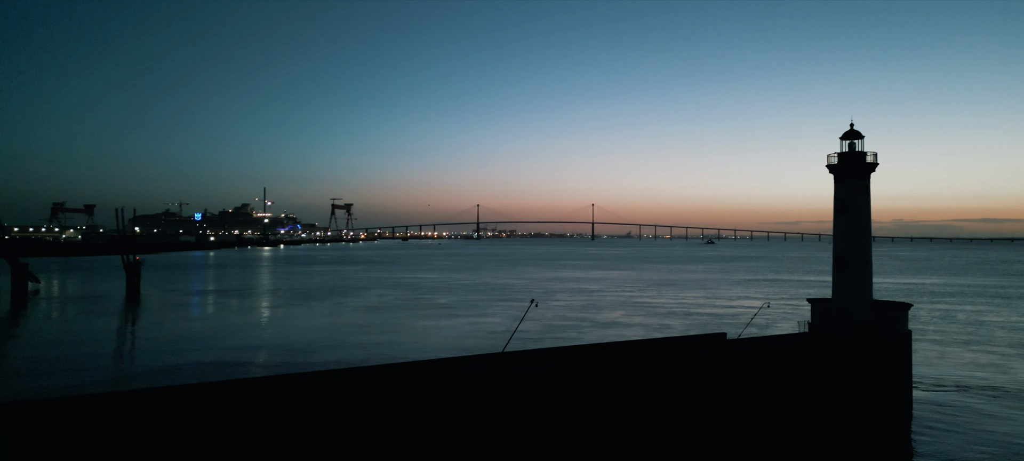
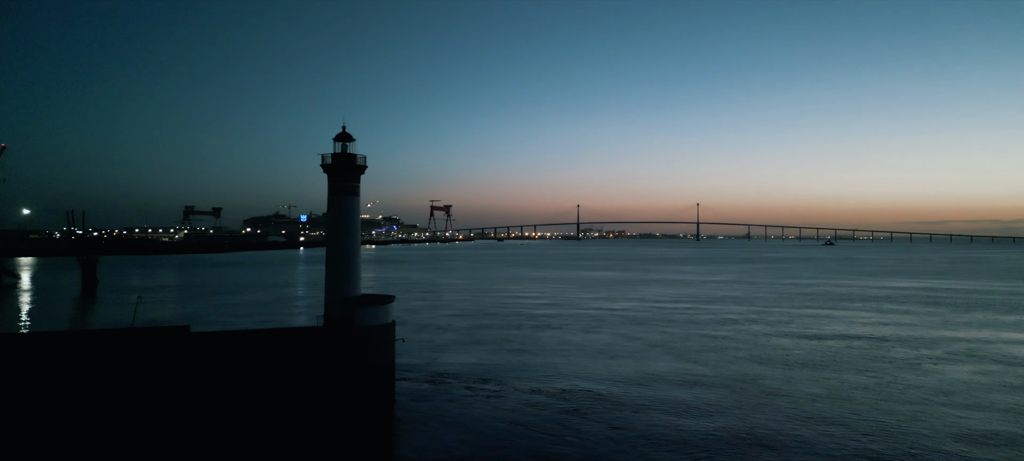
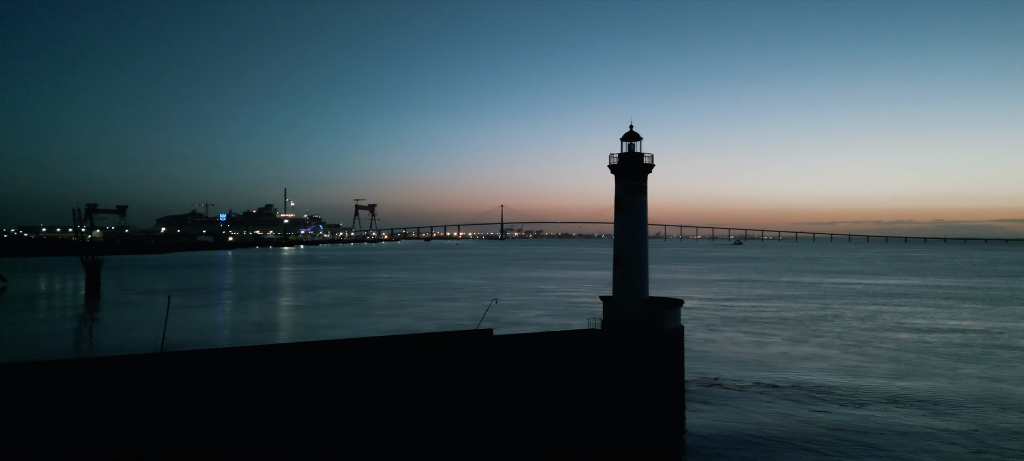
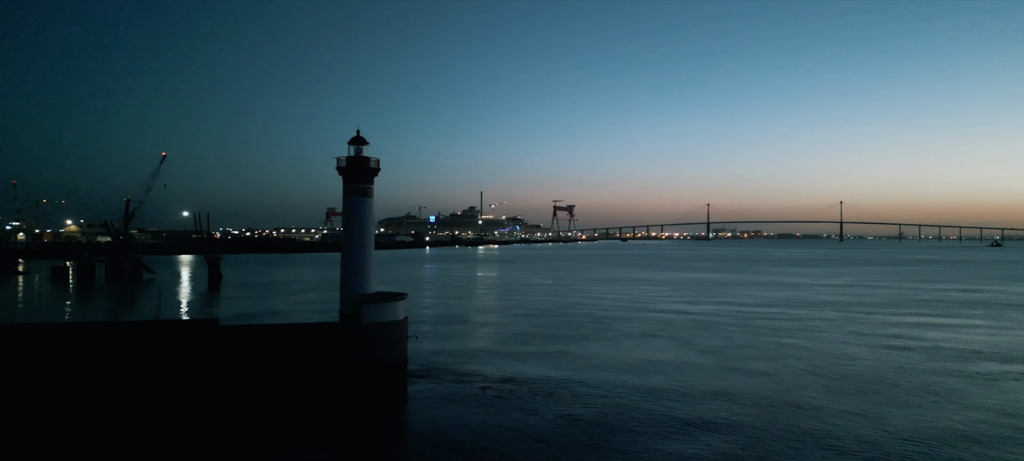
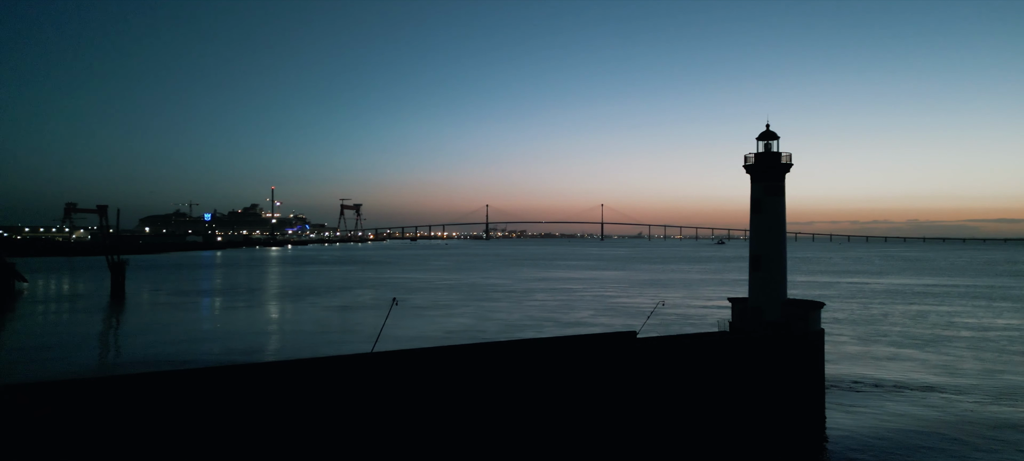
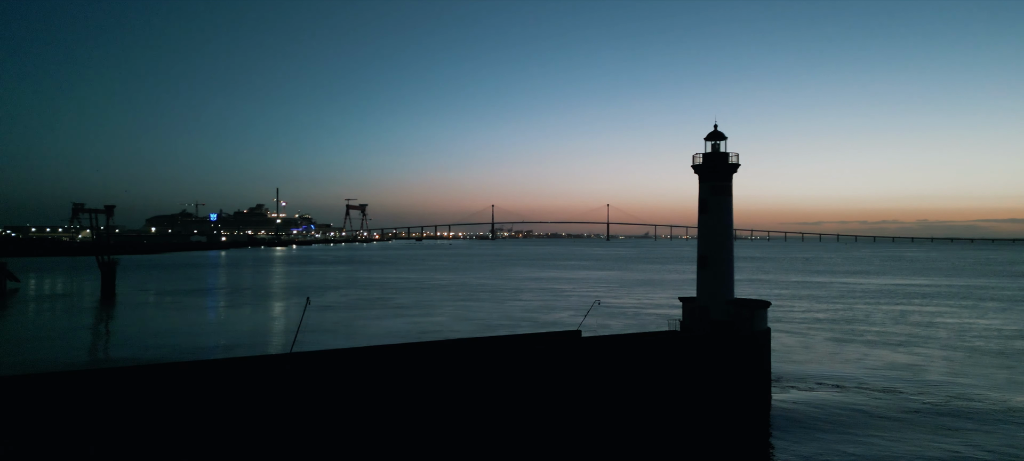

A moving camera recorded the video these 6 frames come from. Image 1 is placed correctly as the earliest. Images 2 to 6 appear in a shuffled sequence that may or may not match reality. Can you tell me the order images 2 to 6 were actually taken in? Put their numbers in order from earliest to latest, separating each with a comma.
5, 6, 3, 2, 4
